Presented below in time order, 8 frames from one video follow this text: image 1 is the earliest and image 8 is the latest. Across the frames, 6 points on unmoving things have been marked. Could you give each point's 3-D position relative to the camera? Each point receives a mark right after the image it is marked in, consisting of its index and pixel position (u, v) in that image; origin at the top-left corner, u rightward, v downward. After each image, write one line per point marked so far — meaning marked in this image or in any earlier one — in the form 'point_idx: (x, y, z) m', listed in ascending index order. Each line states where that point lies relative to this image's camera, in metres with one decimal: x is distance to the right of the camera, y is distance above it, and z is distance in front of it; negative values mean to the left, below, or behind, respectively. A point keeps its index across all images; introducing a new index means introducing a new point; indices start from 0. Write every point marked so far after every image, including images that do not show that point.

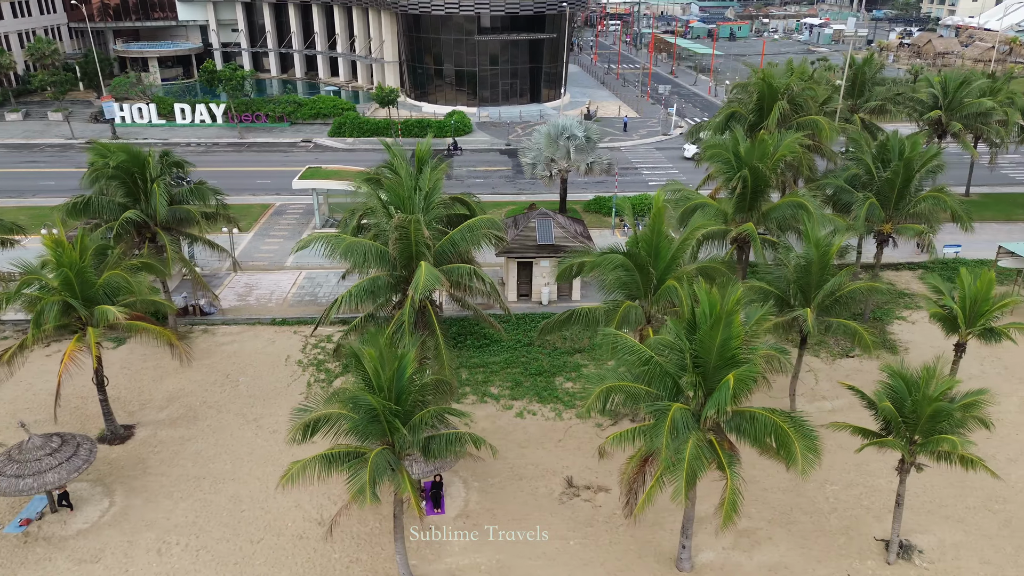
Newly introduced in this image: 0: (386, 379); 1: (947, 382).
0: (-2.1, -1.6, +12.7) m
1: (+7.9, -1.7, +13.5) m
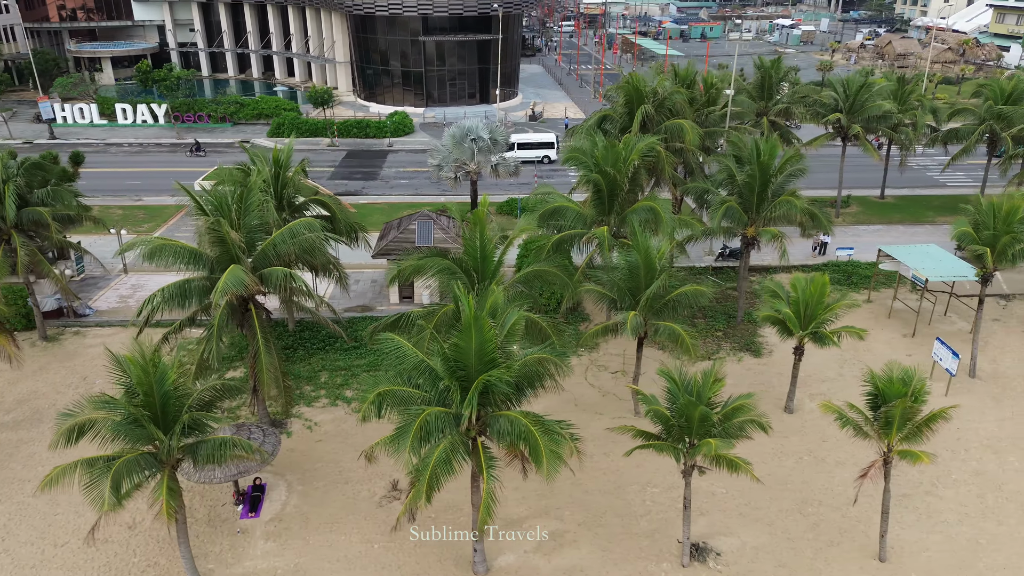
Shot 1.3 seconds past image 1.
0: (-6.3, -1.7, +12.7) m
1: (+3.7, -1.8, +13.5) m
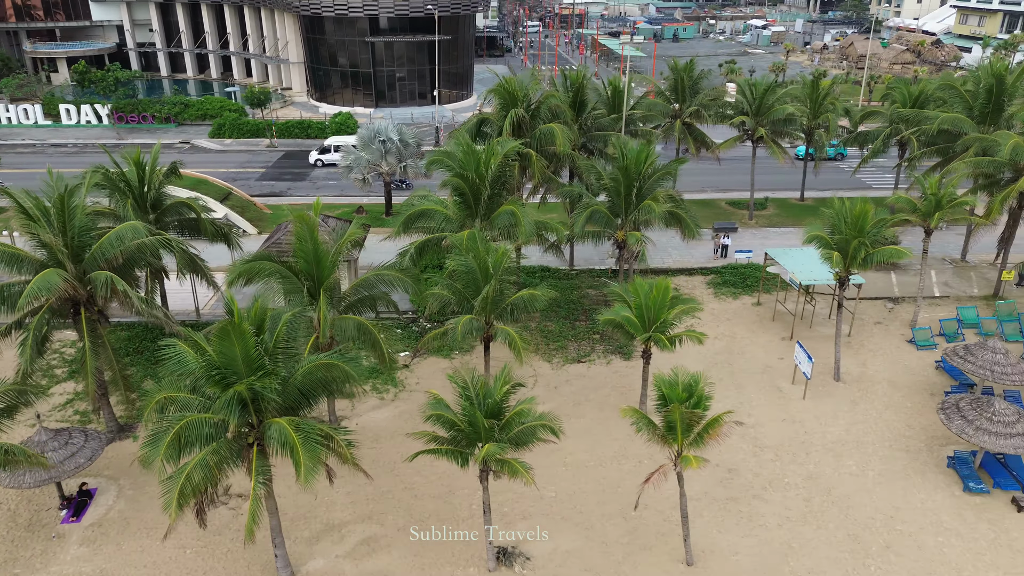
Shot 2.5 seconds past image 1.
0: (-10.2, -1.8, +12.7) m
1: (-0.2, -1.9, +13.6) m
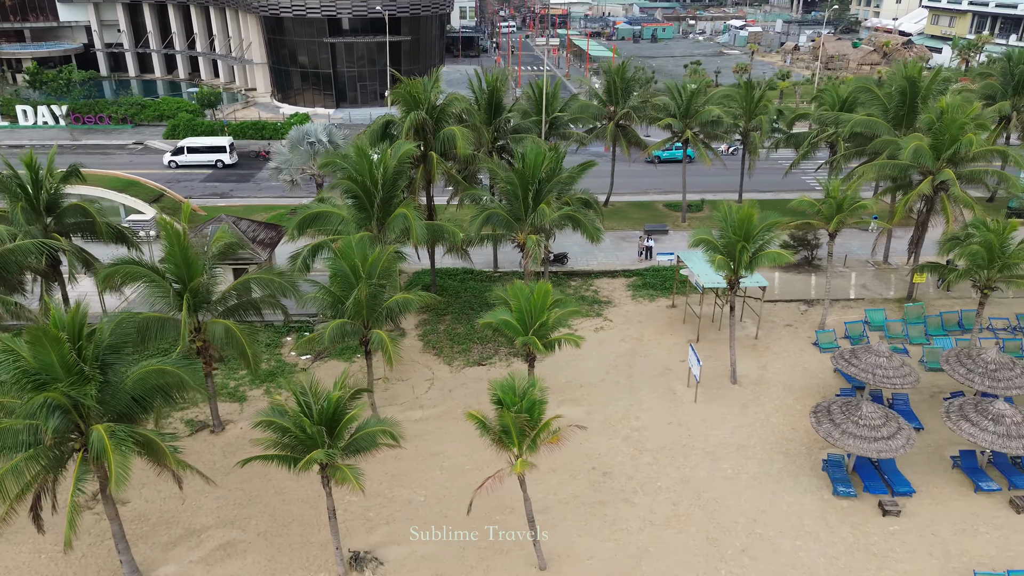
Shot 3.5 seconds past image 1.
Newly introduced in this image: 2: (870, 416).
0: (-13.3, -1.9, +12.6) m
1: (-3.3, -2.0, +13.5) m
2: (+8.3, -3.0, +17.3) m
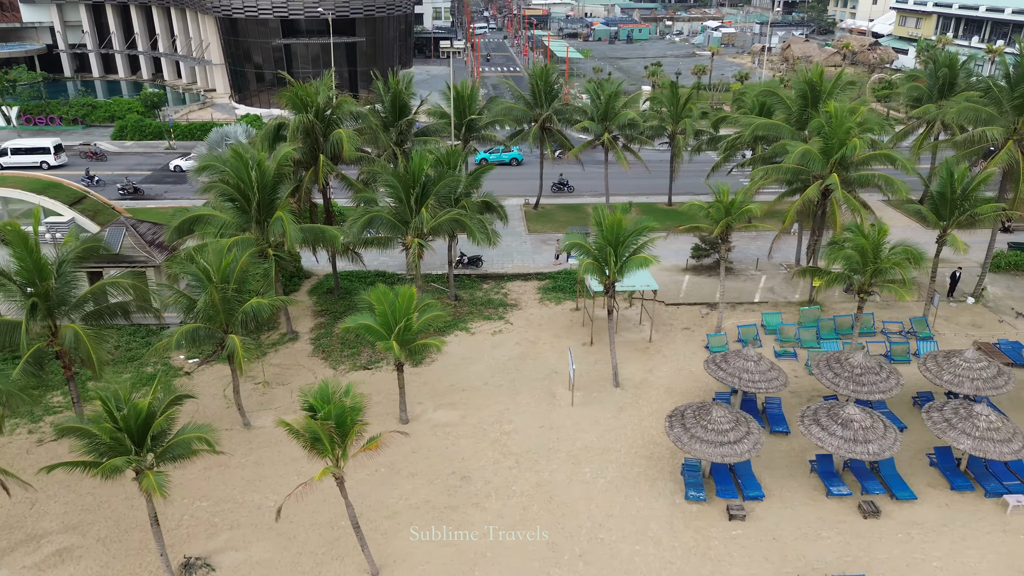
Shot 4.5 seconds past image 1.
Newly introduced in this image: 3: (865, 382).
0: (-16.8, -2.0, +12.6) m
1: (-6.8, -2.1, +13.5) m
2: (+4.8, -3.1, +17.3) m
3: (+9.2, -2.4, +19.5) m
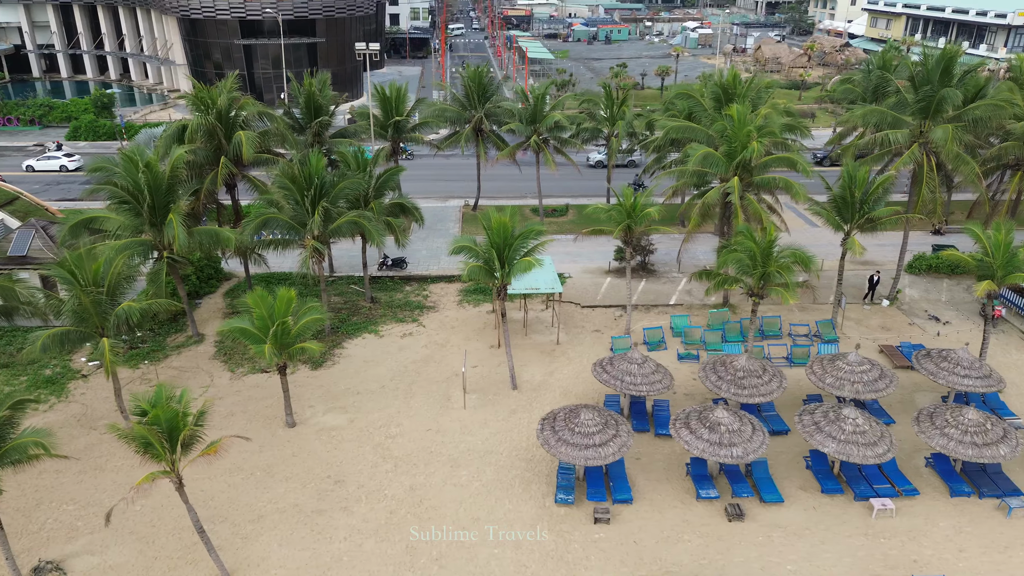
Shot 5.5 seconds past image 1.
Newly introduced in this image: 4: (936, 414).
0: (-19.8, -2.0, +12.5) m
1: (-9.8, -2.2, +13.5) m
2: (+1.7, -3.2, +17.3) m
3: (+6.1, -2.5, +19.5) m
4: (+10.3, -3.0, +18.1) m
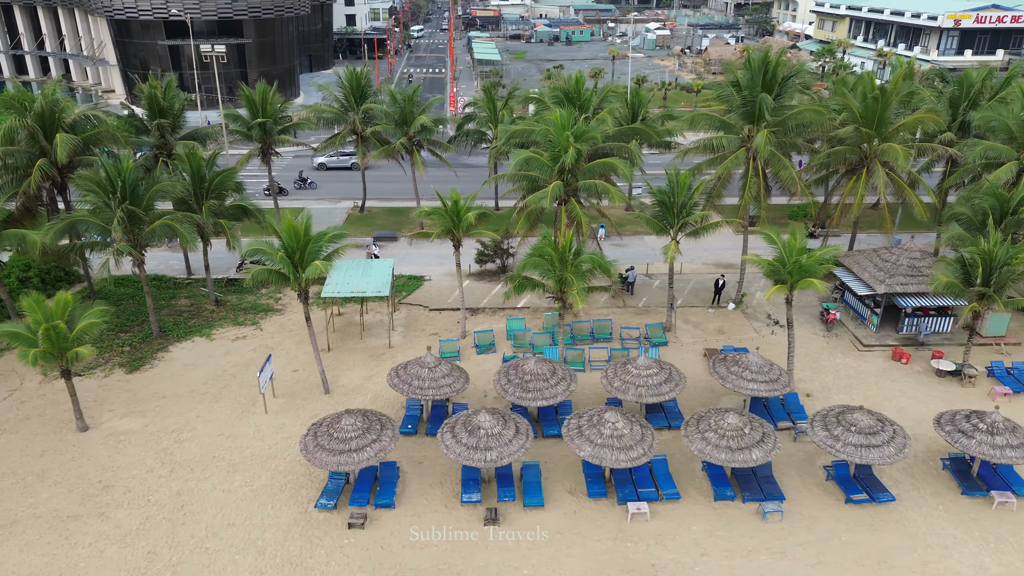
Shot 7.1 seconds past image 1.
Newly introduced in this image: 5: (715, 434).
0: (-25.4, -2.1, +12.4) m
1: (-15.4, -2.3, +13.4) m
2: (-3.9, -3.3, +17.3) m
3: (+0.5, -2.6, +19.5) m
4: (+4.7, -3.1, +18.1) m
5: (+4.7, -3.4, +17.5) m
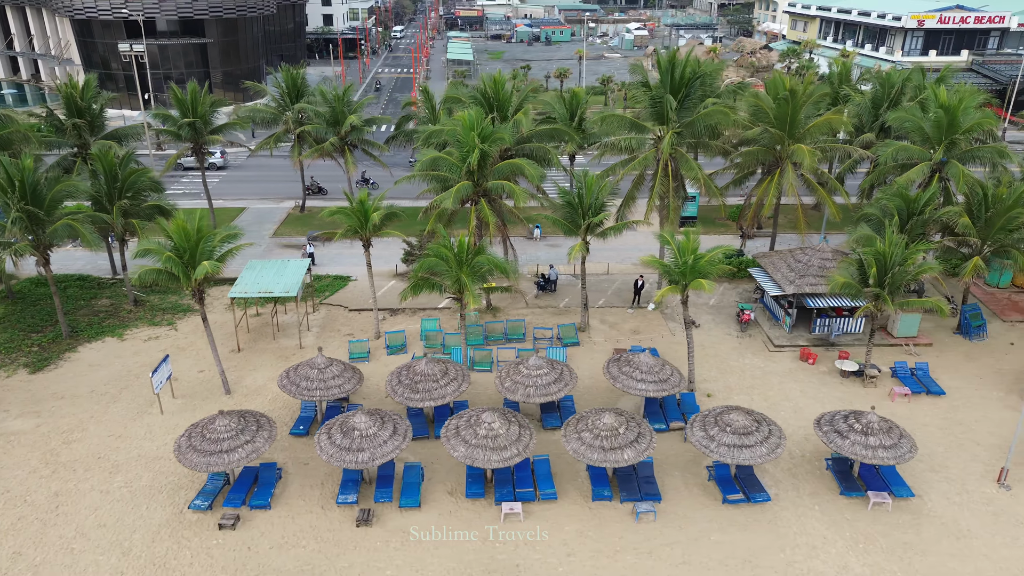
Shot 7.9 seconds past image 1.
0: (-28.3, -2.1, +12.3) m
1: (-18.3, -2.3, +13.4) m
2: (-6.8, -3.3, +17.3) m
3: (-2.4, -2.6, +19.5) m
4: (+1.7, -3.2, +18.1) m
5: (+1.8, -3.4, +17.5) m
